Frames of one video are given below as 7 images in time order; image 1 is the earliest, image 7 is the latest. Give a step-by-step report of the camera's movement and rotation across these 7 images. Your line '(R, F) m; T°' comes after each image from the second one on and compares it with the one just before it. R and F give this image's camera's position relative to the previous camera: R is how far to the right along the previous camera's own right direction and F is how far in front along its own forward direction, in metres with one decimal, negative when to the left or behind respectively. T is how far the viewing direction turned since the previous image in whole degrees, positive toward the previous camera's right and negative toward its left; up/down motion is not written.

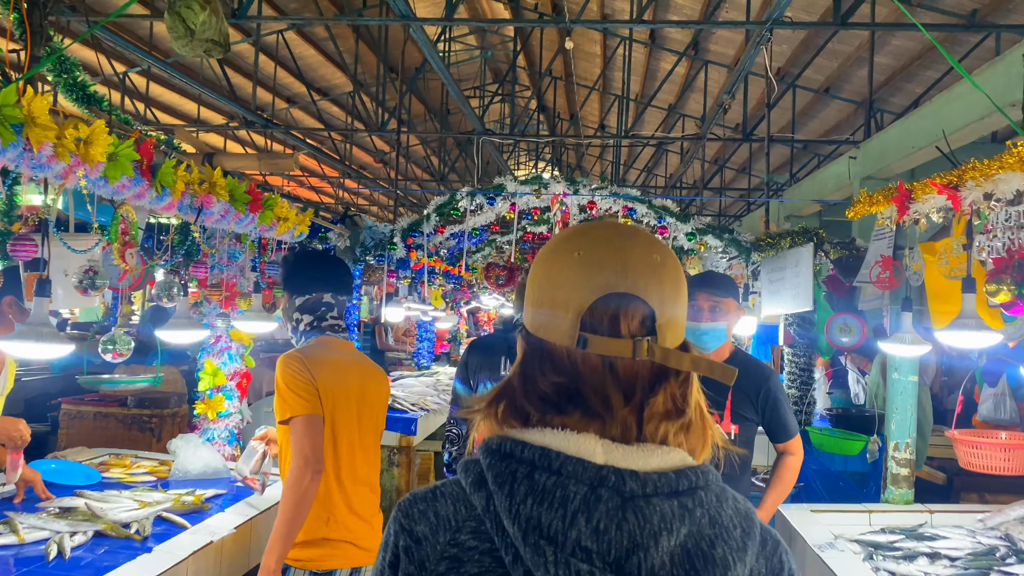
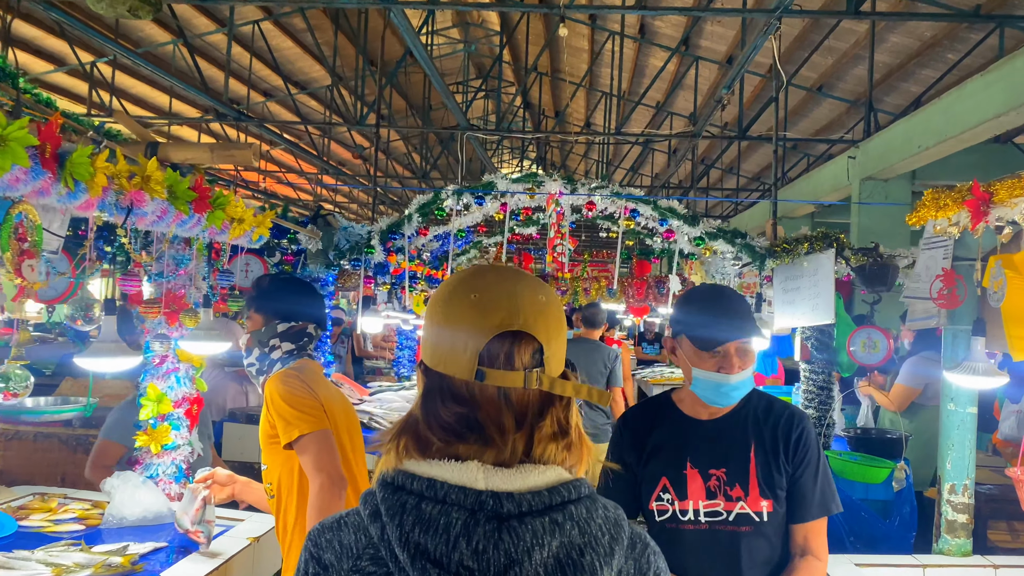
(-0.1, +0.5) m; +1°
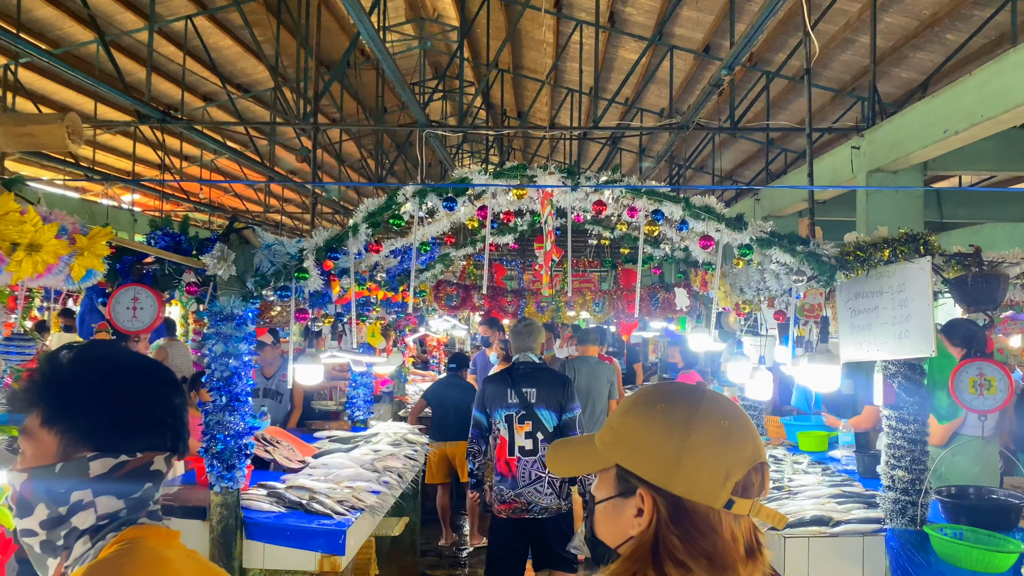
(-0.1, +1.2) m; +3°
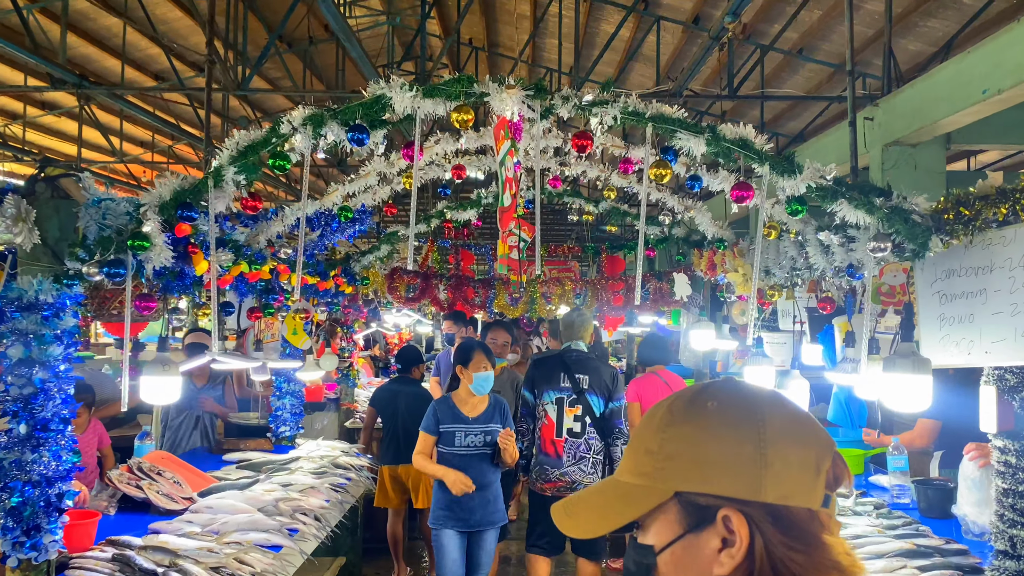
(+0.1, +1.1) m; +1°
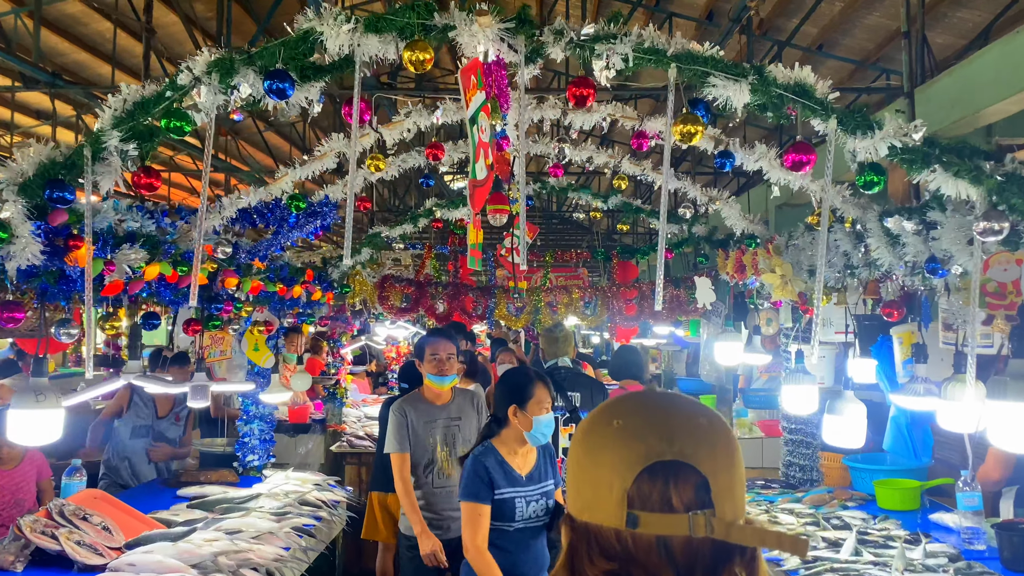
(+0.1, +0.6) m; -1°
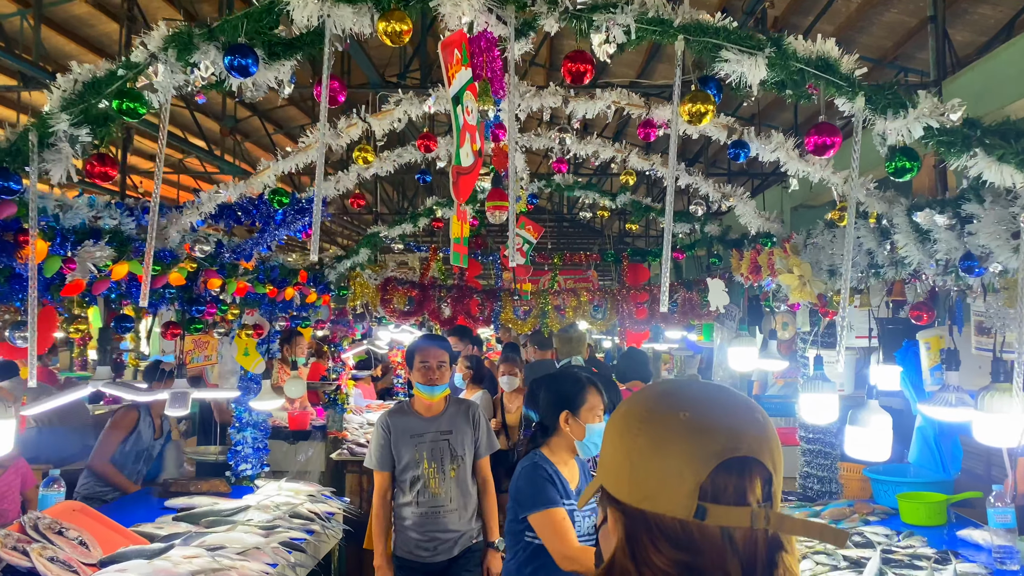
(0.0, +0.2) m; -1°
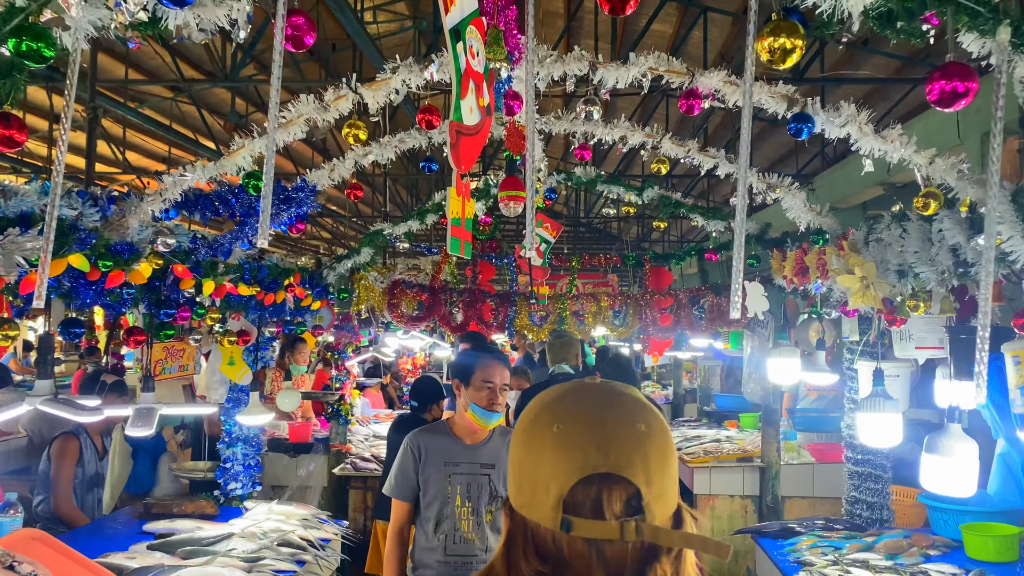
(0.0, +0.4) m; -1°
